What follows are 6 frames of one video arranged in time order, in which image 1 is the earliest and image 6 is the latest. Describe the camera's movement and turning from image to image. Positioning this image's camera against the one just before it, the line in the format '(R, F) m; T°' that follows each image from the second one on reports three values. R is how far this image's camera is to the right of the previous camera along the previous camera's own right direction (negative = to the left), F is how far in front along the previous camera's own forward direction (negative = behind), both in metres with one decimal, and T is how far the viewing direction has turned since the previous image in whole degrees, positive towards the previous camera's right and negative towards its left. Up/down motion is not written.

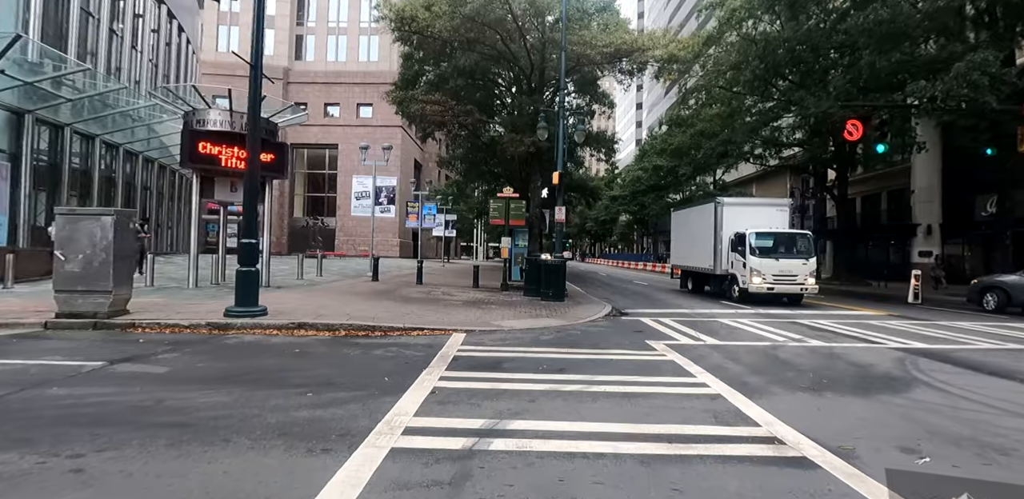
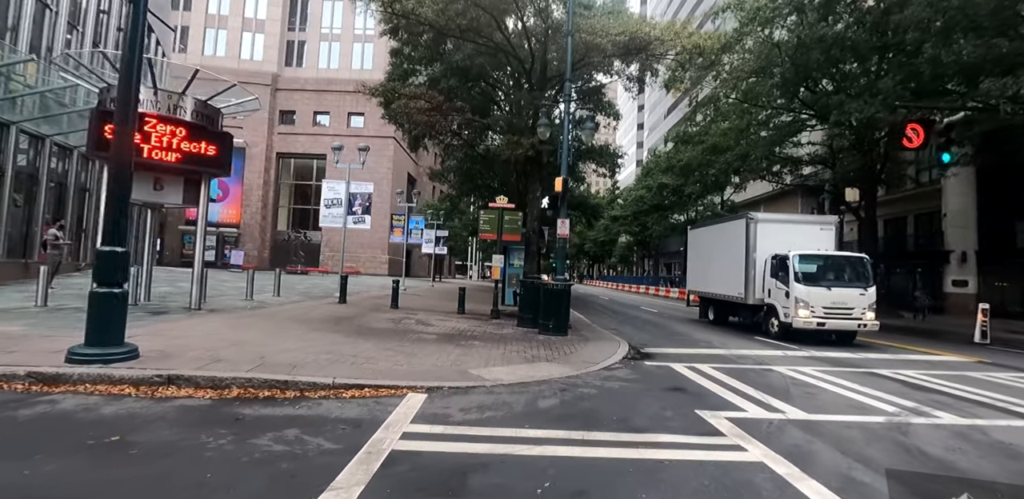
(+0.1, +2.7) m; 0°
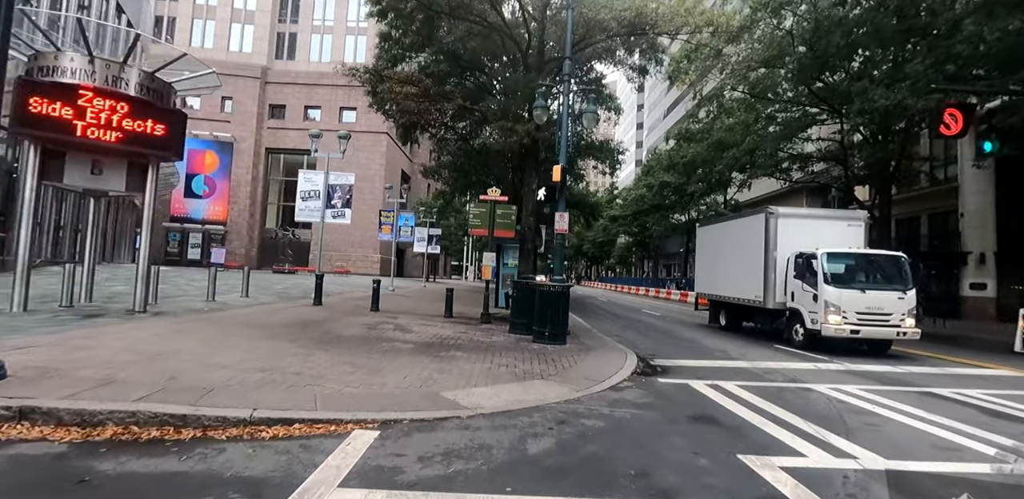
(+0.2, +1.4) m; 0°
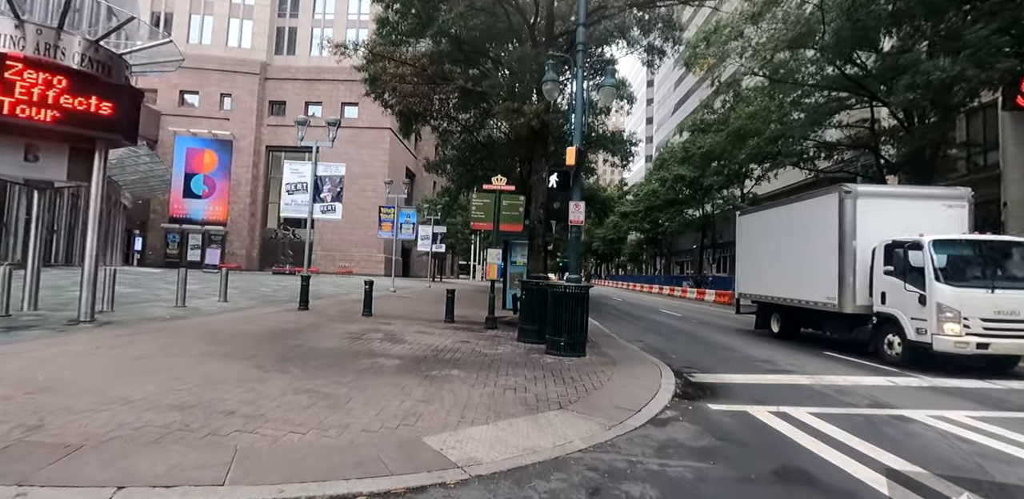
(0.0, +1.6) m; -1°
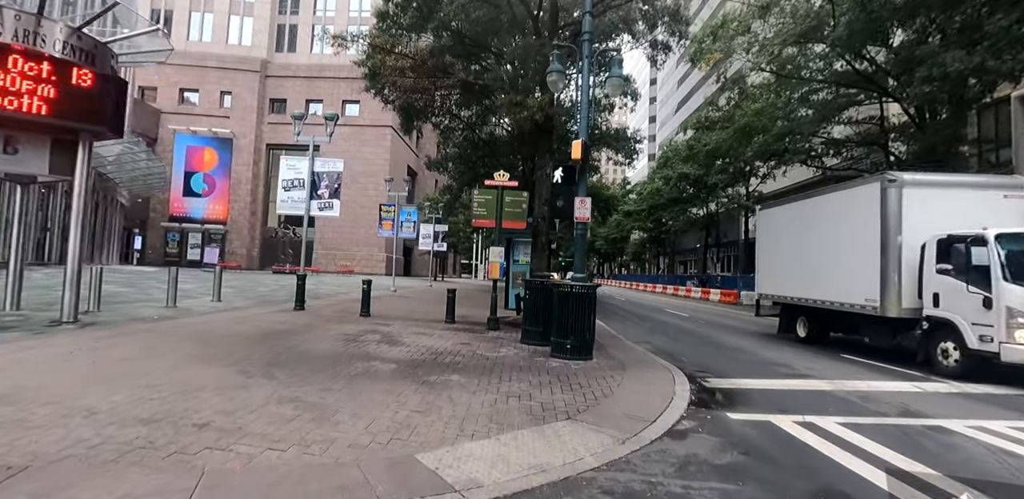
(0.0, +0.4) m; 0°
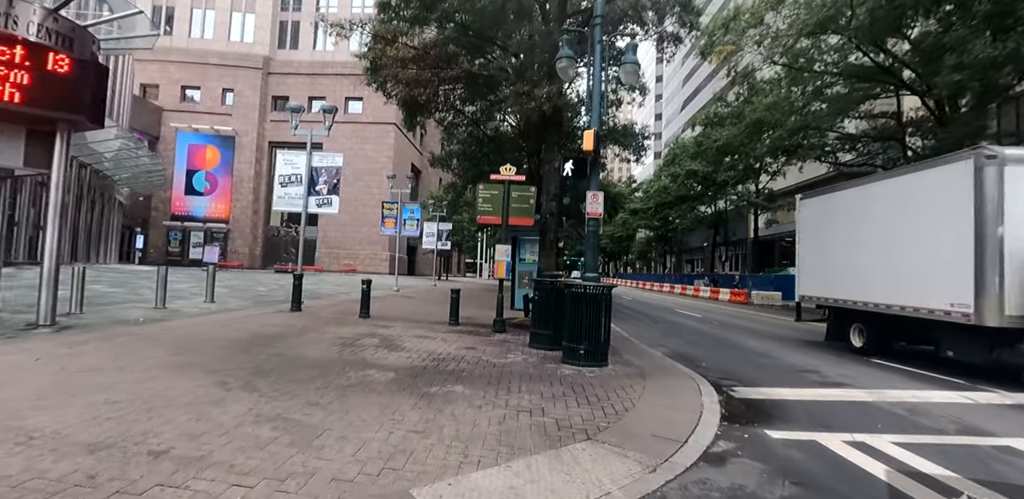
(-0.1, +0.6) m; -1°
